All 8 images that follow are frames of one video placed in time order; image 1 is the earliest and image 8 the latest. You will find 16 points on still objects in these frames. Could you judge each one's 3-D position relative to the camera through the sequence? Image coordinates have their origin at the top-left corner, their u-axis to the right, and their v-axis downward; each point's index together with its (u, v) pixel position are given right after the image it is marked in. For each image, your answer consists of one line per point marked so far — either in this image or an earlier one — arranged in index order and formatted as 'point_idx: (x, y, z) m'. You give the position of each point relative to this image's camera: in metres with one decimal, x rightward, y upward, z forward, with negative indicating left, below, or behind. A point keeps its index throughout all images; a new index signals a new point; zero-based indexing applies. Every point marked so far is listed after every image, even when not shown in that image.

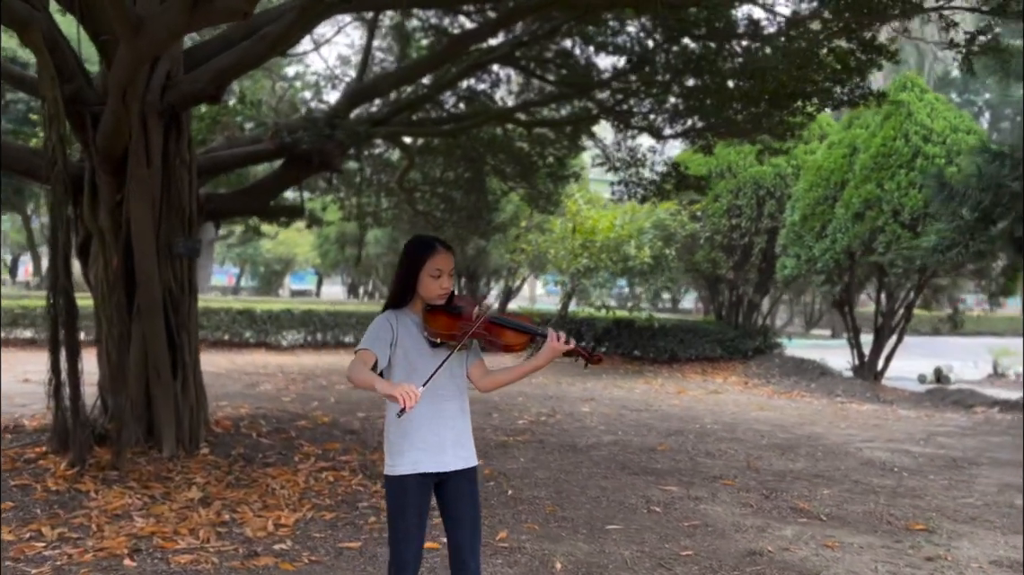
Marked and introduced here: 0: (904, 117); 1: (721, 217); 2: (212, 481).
0: (+4.9, +2.1, +10.9) m
1: (+3.3, +1.1, +13.5) m
2: (-1.9, -1.2, +5.3) m
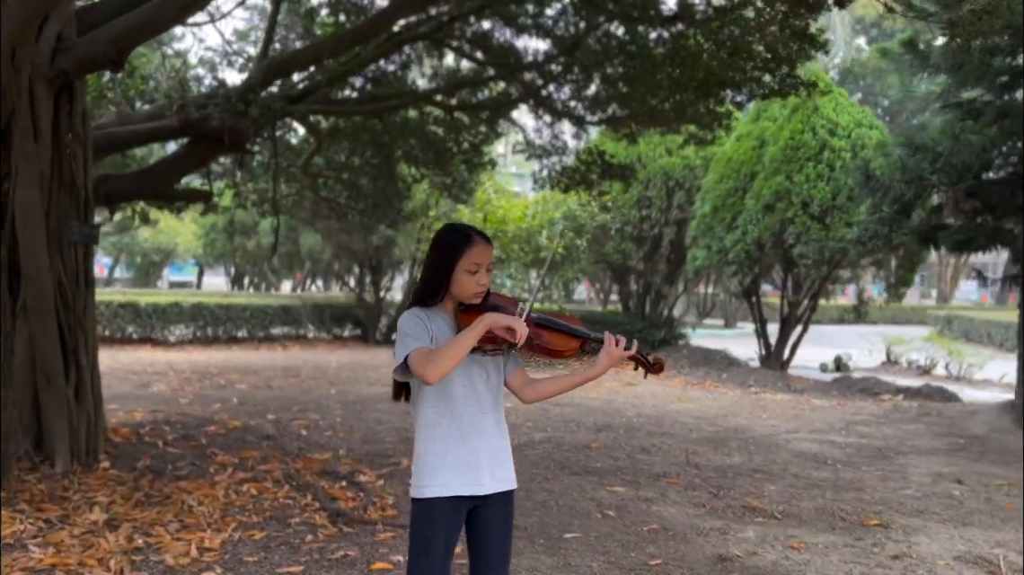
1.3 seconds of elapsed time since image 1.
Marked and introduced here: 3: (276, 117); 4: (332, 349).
0: (+3.8, +2.2, +11.1) m
1: (+1.9, +1.2, +13.5) m
2: (-2.2, -1.2, +4.7) m
3: (-1.7, +1.2, +6.3) m
4: (-3.2, -1.1, +15.6) m
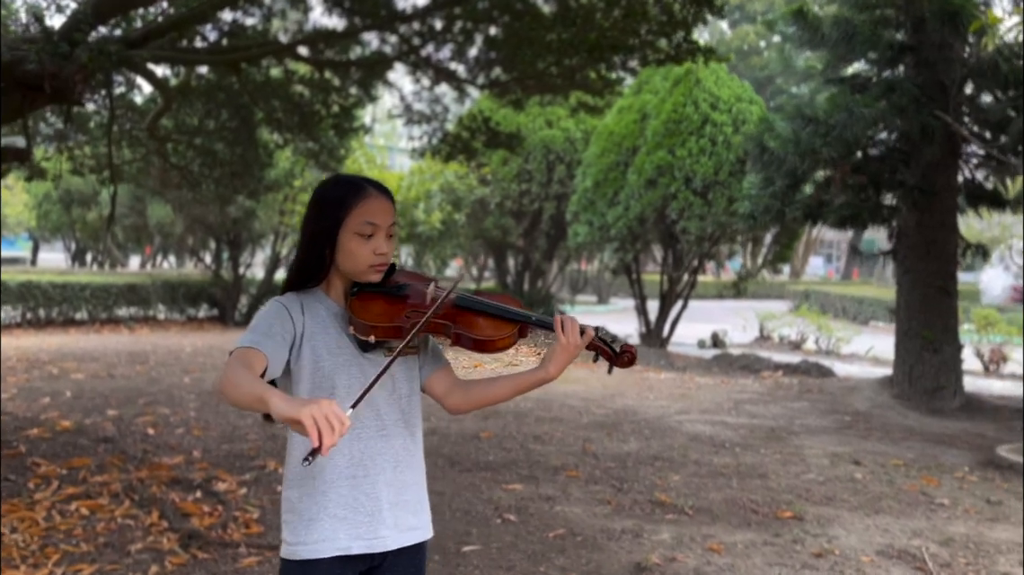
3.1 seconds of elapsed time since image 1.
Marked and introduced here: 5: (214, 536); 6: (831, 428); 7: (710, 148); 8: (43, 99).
0: (+2.3, +2.5, +10.8) m
1: (0.0, +1.6, +12.9) m
2: (-2.6, -1.1, +3.7) m
3: (-2.4, +1.4, +5.3) m
4: (-5.4, -0.7, +14.3) m
5: (-1.4, -1.1, +4.0) m
6: (+2.7, -1.2, +7.3) m
7: (+2.5, +1.7, +10.8) m
8: (-2.9, +1.1, +5.3) m
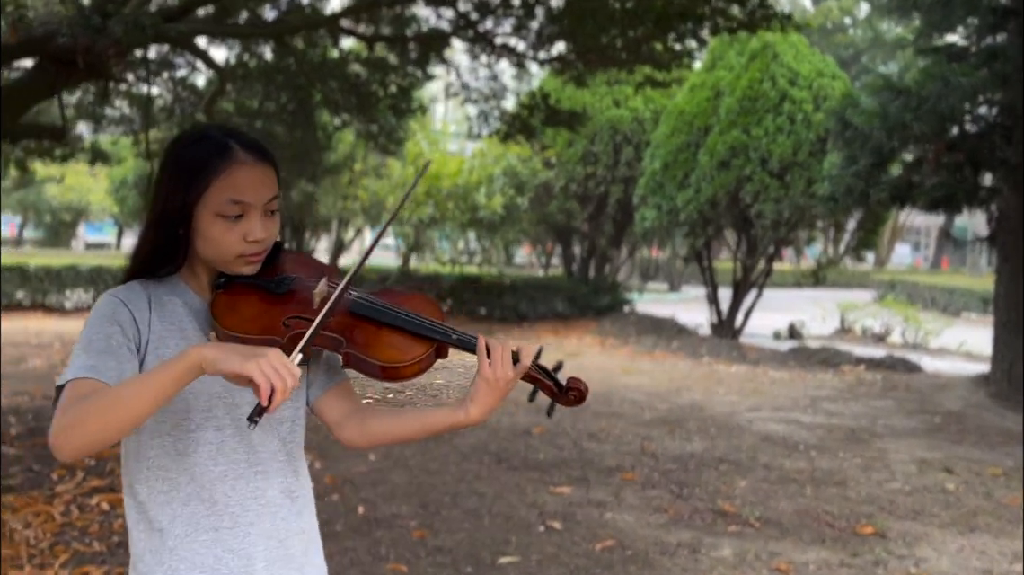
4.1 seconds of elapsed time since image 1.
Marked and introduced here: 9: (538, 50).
0: (+3.1, +2.7, +10.2) m
1: (+0.9, +1.8, +12.5) m
2: (-2.5, -1.0, +3.6) m
3: (-2.1, +1.5, +5.1) m
4: (-4.3, -0.5, +14.4) m
5: (-1.2, -1.1, +3.7) m
6: (+3.1, -1.1, +6.7) m
7: (+3.2, +1.9, +10.1) m
8: (-2.6, +1.2, +5.1) m
9: (+0.3, +2.2, +8.0) m
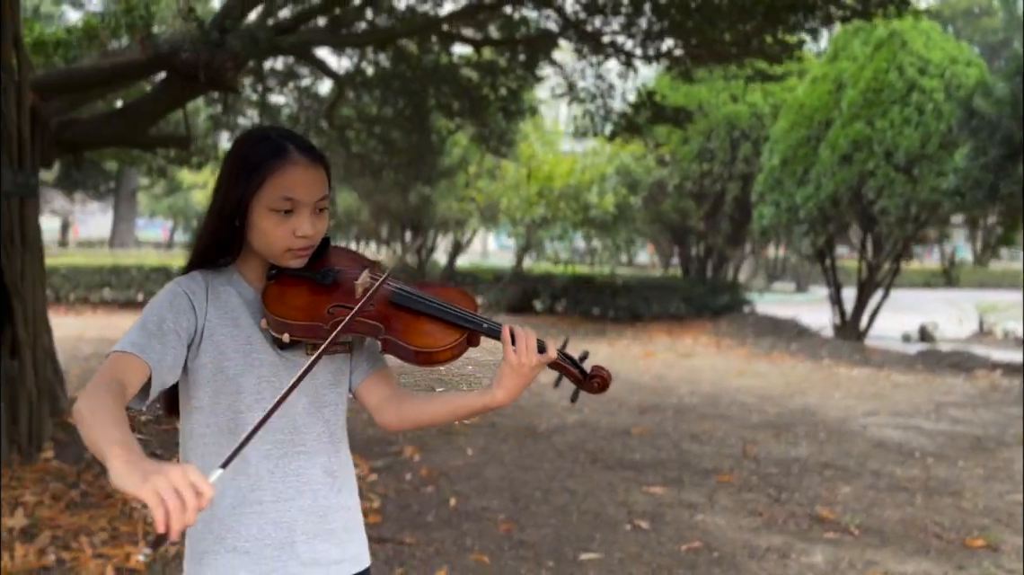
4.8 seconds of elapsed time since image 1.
0: (+4.3, +2.7, +9.7) m
1: (+2.5, +1.8, +12.3) m
2: (-2.1, -1.0, +3.9) m
3: (-1.6, +1.5, +5.4) m
4: (-2.4, -0.5, +14.9) m
5: (-0.8, -1.1, +3.9) m
6: (+3.9, -1.1, +6.2) m
7: (+4.5, +1.9, +9.6) m
8: (-2.0, +1.3, +5.4) m
9: (+1.2, +2.2, +8.0) m
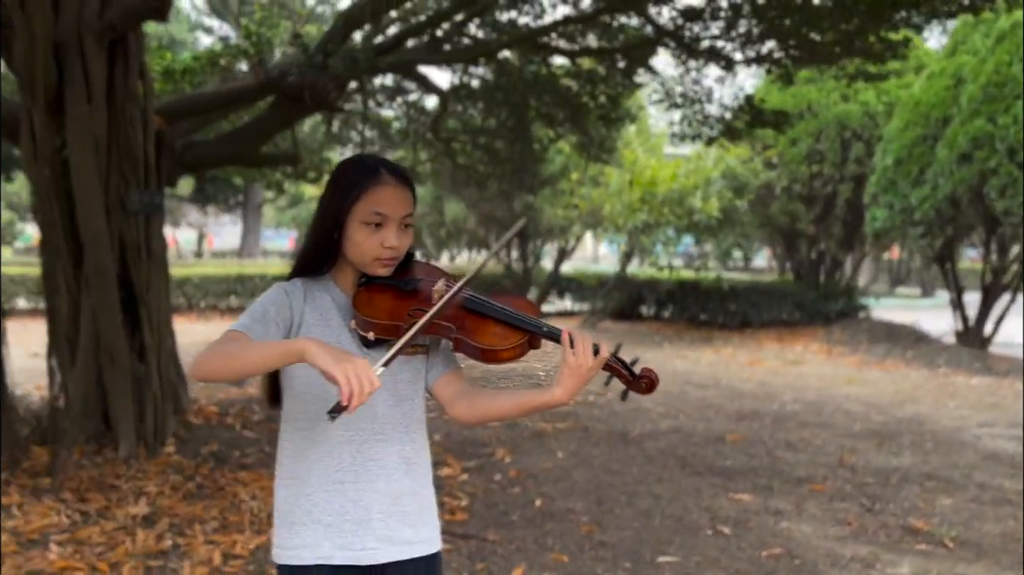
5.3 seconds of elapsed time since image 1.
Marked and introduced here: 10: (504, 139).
0: (+5.4, +2.6, +9.2) m
1: (+4.0, +1.7, +12.0) m
2: (-1.7, -1.0, +4.3) m
3: (-1.0, +1.4, +5.7) m
4: (-0.5, -0.6, +15.2) m
5: (-0.4, -1.1, +4.1) m
6: (+4.5, -1.1, +5.8) m
7: (+5.6, +1.8, +9.1) m
8: (-1.4, +1.2, +5.8) m
9: (+2.1, +2.2, +7.9) m
10: (-0.1, +1.7, +10.1) m
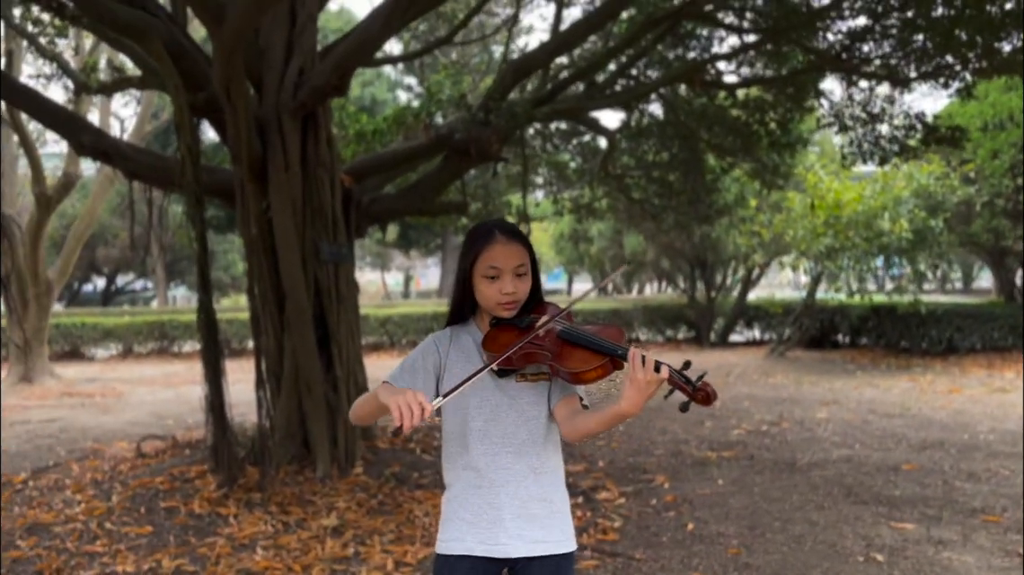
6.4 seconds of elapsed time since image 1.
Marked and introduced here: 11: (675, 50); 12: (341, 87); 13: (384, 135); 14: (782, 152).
0: (+7.1, +2.5, +8.2) m
1: (+6.3, +1.4, +11.2) m
2: (-0.9, -1.2, +4.9) m
3: (+0.1, +1.2, +6.2) m
4: (+2.8, -1.1, +15.2) m
5: (+0.3, -1.3, +4.4) m
6: (+5.5, -1.2, +4.9) m
7: (+7.2, +1.7, +8.0) m
8: (-0.3, +0.9, +6.4) m
9: (+3.6, +2.0, +7.6) m
10: (+1.9, +1.4, +10.3) m
11: (+1.6, +2.3, +8.5) m
12: (-1.0, +1.2, +5.1) m
13: (-1.2, +1.4, +7.9) m
14: (+3.2, +1.6, +10.1) m
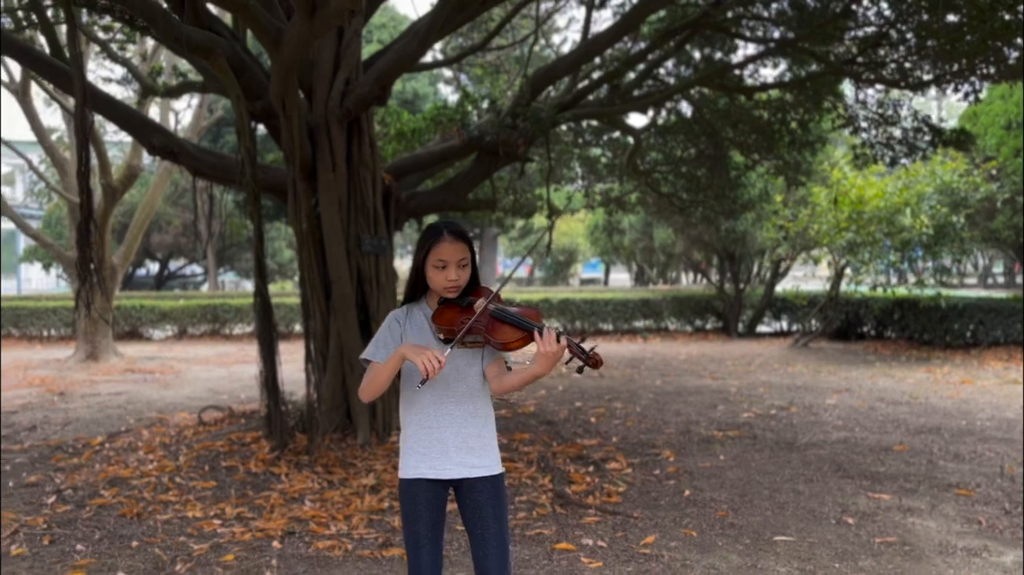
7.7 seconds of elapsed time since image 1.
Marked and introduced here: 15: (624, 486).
0: (+7.4, +2.5, +8.4) m
1: (+6.8, +1.5, +11.4) m
2: (-0.8, -1.2, +5.5) m
3: (+0.3, +1.2, +6.7) m
4: (+3.4, -1.0, +15.7) m
5: (+0.4, -1.2, +5.0) m
6: (+5.6, -1.2, +5.2) m
7: (+7.5, +1.7, +8.2) m
8: (-0.1, +1.0, +6.9) m
9: (+3.8, +2.0, +8.0) m
10: (+2.3, +1.5, +10.7) m
11: (+1.9, +2.4, +9.0) m
12: (-0.8, +1.3, +5.7) m
13: (-0.9, +1.5, +8.6) m
14: (+3.6, +1.7, +10.5) m
15: (+0.7, -1.2, +5.2) m
